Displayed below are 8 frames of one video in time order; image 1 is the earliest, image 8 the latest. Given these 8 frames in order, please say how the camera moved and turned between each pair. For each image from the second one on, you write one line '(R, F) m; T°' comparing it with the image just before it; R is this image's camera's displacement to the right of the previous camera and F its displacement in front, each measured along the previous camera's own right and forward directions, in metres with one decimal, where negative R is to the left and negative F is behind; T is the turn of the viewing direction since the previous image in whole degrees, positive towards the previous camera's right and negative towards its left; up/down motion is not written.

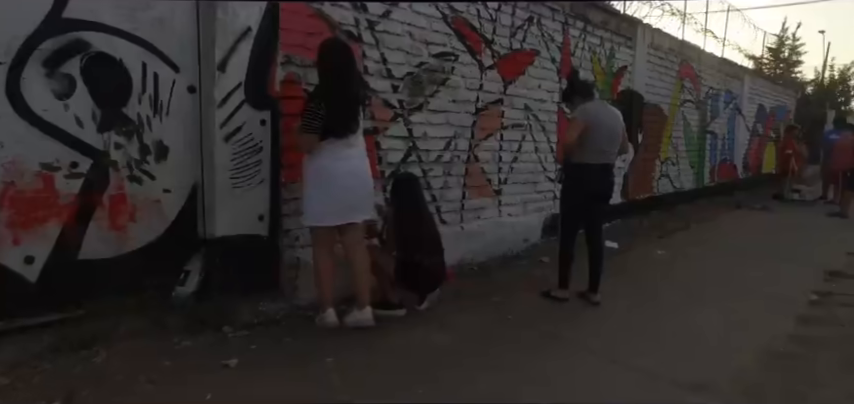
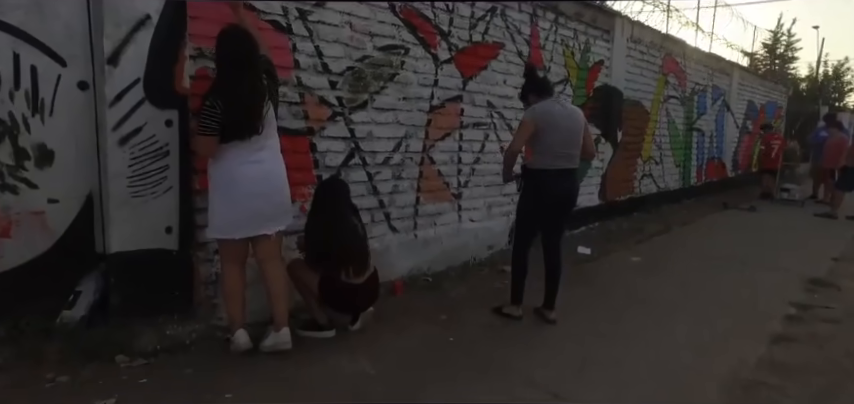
(+0.4, +0.4) m; 0°
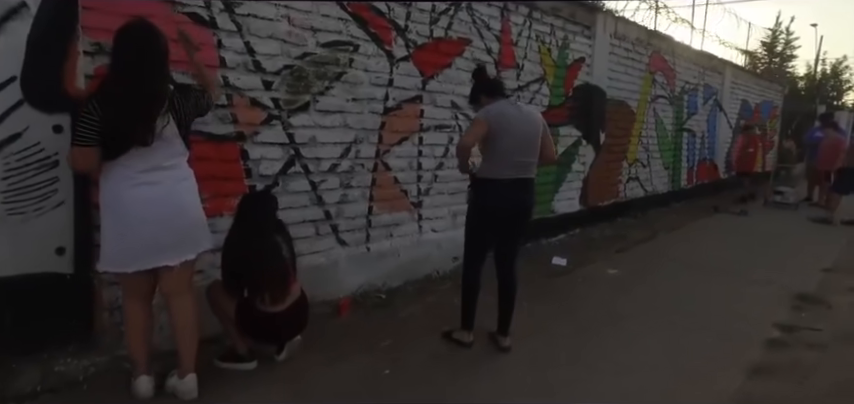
(+0.4, +0.4) m; 0°
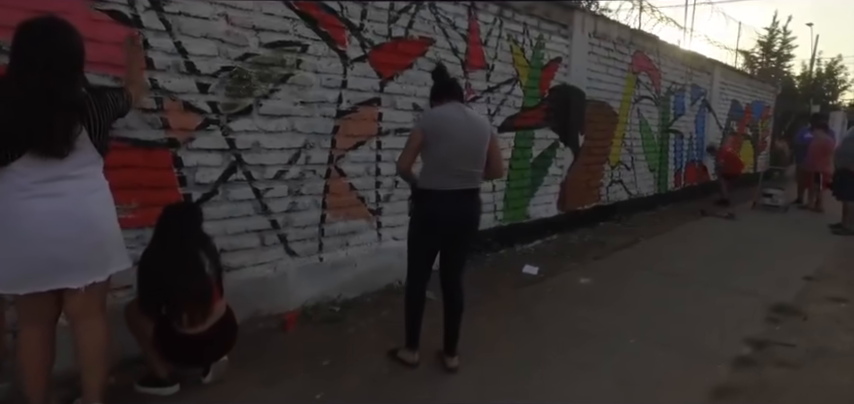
(+0.3, +0.2) m; 0°
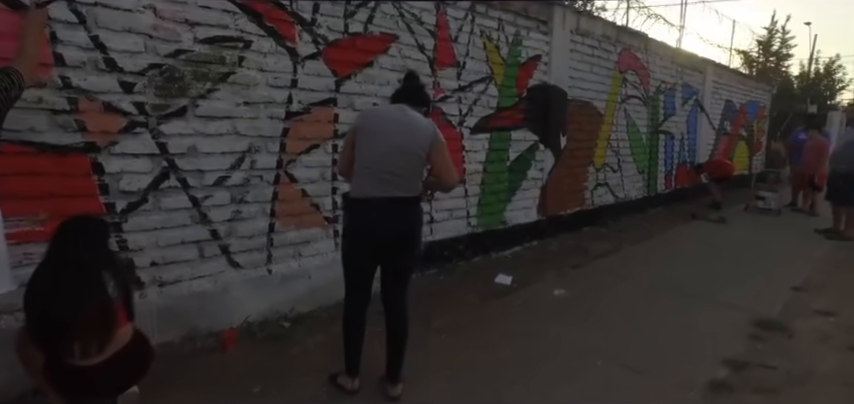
(+0.3, +0.3) m; 0°
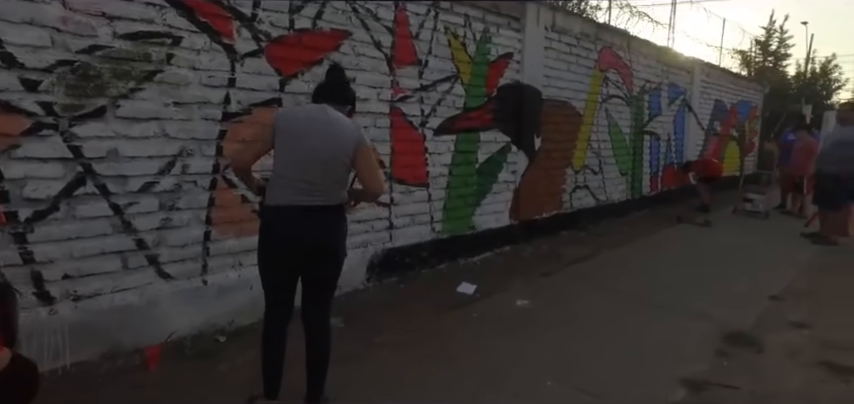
(+0.4, +0.2) m; 0°
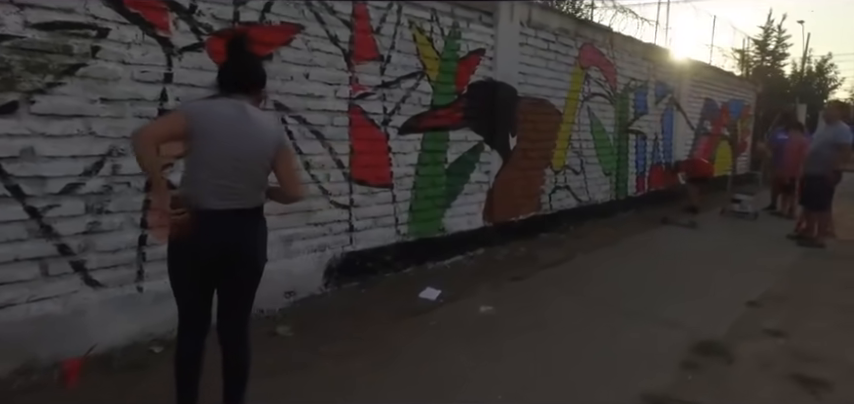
(+0.3, +0.2) m; 0°
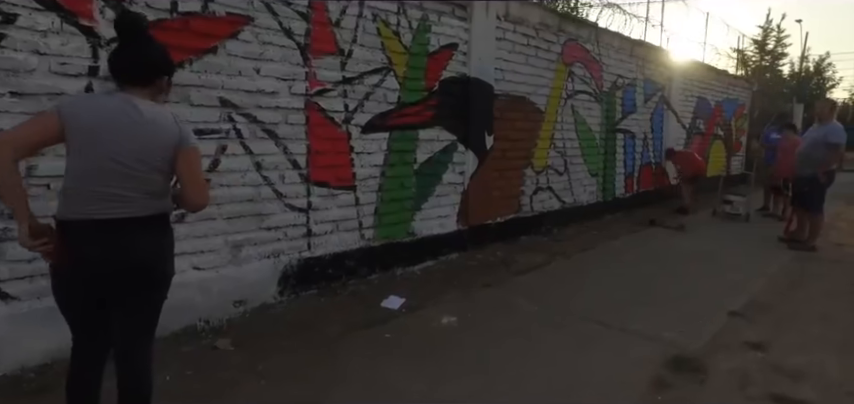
(+0.3, +0.3) m; 0°
